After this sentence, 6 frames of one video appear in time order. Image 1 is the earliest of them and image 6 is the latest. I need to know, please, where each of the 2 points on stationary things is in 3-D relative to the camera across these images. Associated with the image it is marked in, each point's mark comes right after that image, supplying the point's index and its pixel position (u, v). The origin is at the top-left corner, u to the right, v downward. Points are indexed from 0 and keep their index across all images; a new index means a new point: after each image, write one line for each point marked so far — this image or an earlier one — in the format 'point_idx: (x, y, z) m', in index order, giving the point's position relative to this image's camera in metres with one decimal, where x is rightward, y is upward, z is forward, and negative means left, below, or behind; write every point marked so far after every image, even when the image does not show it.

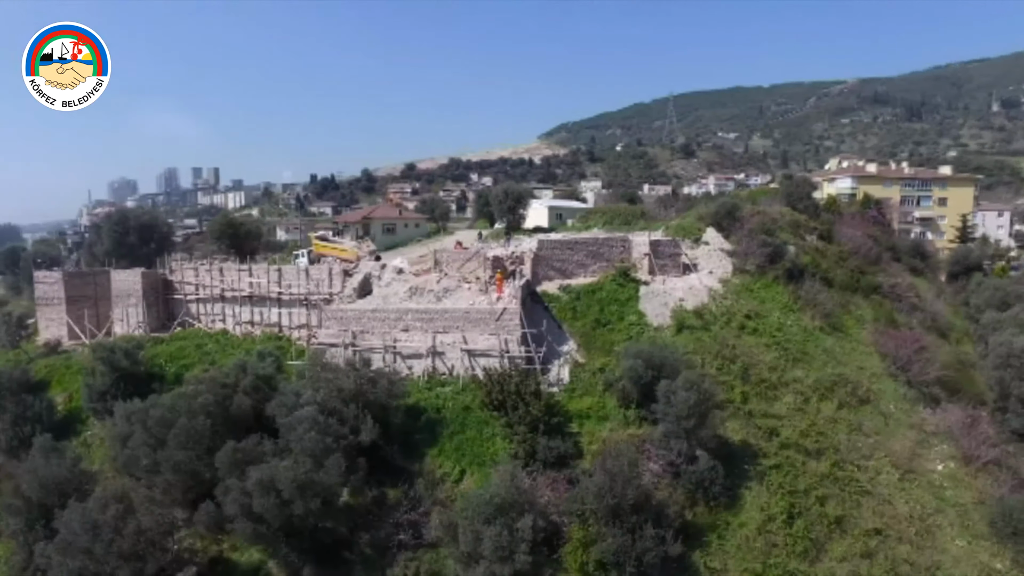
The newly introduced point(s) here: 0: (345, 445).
0: (-2.9, -2.7, +11.9) m
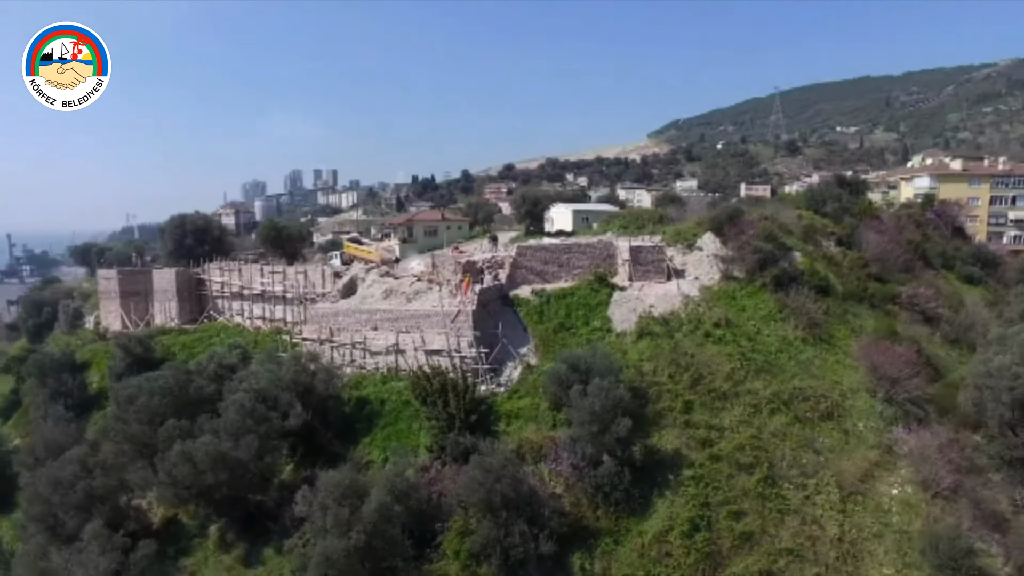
0: (-4.8, -2.7, +13.5) m
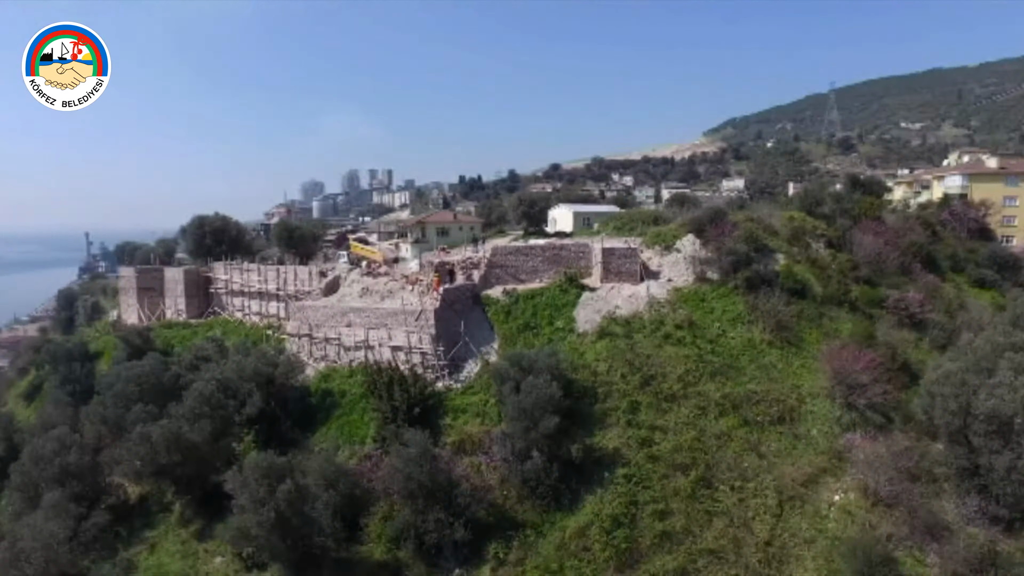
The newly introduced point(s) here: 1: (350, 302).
0: (-6.1, -2.7, +14.7) m
1: (-4.4, -0.4, +19.0) m
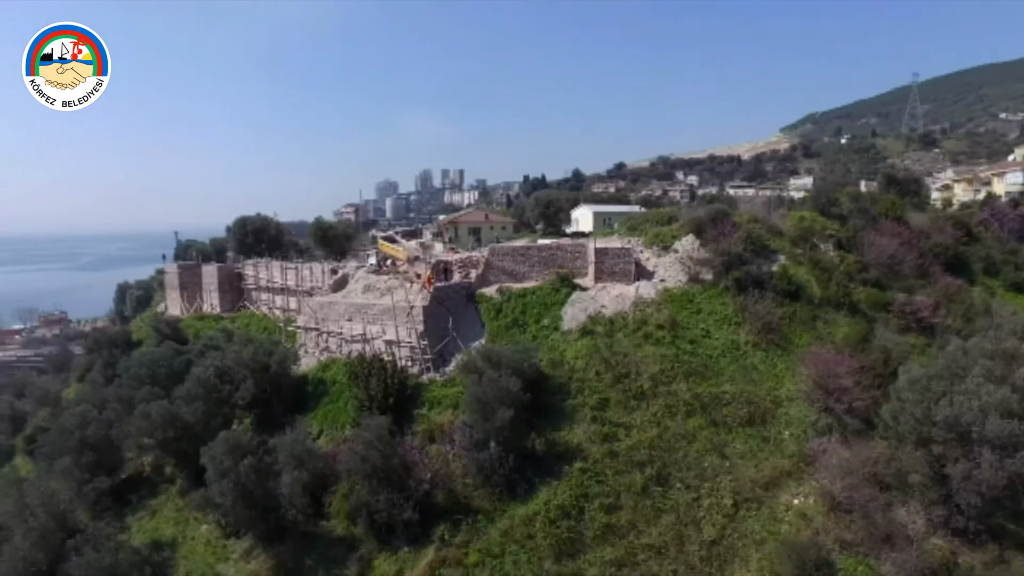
0: (-6.8, -2.6, +16.2) m
1: (-4.6, -0.3, +20.3) m
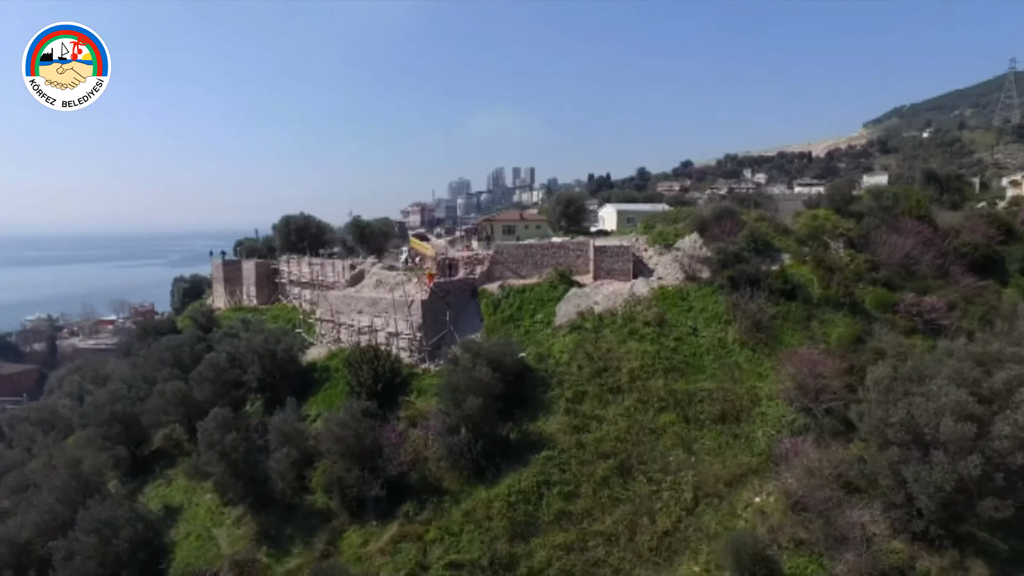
0: (-7.3, -2.4, +17.9) m
1: (-4.6, -0.1, +21.6) m
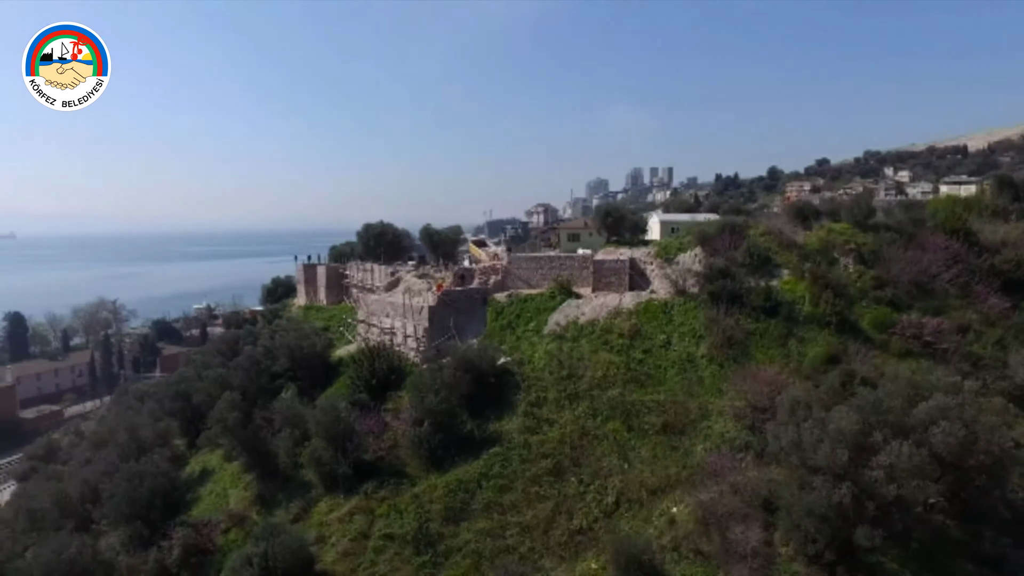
0: (-7.6, -2.5, +21.3) m
1: (-4.1, -0.3, +24.3) m
